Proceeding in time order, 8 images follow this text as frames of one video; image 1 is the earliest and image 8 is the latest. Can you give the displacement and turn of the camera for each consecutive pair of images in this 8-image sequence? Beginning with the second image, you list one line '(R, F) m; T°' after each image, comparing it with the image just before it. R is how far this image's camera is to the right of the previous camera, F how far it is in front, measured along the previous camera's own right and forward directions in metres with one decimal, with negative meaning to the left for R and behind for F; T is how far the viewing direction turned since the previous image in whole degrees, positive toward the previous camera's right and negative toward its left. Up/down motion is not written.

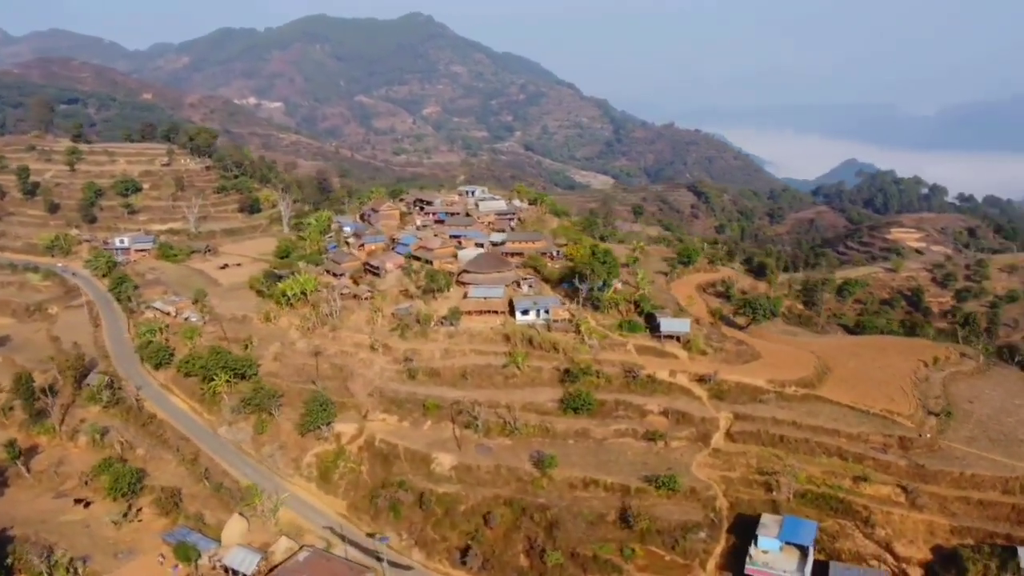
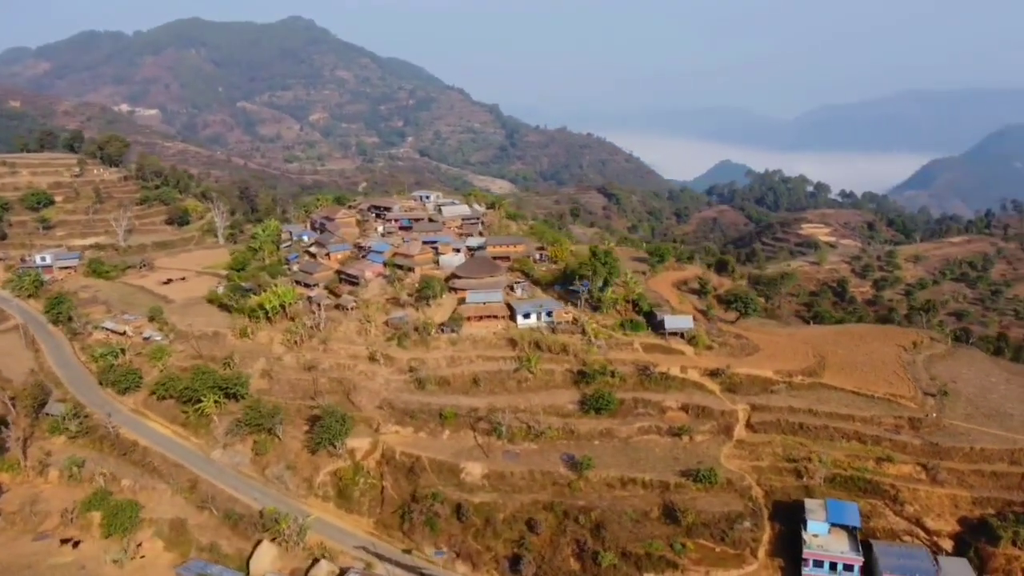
(-4.8, +0.6) m; +8°
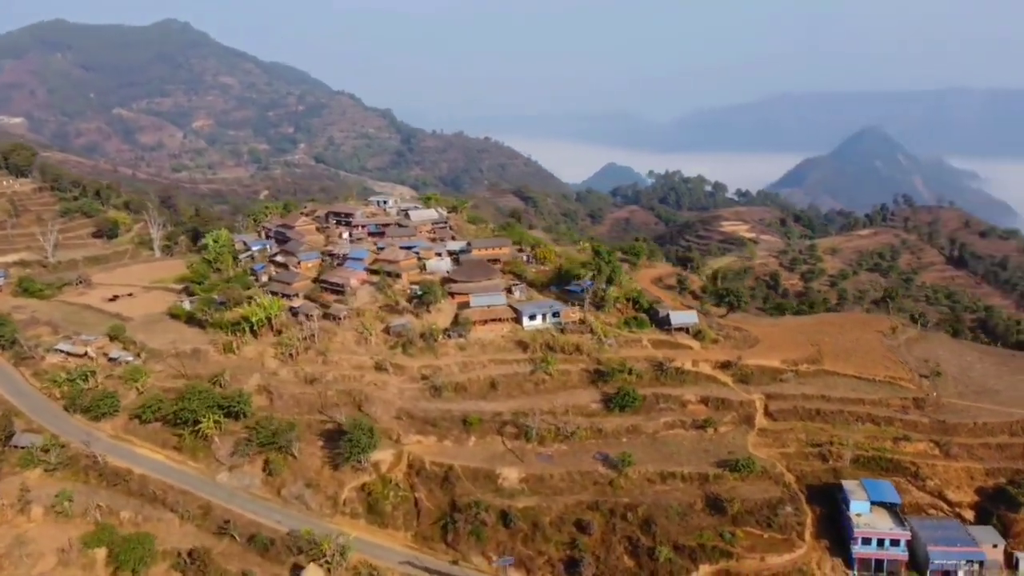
(-4.8, +0.6) m; +8°
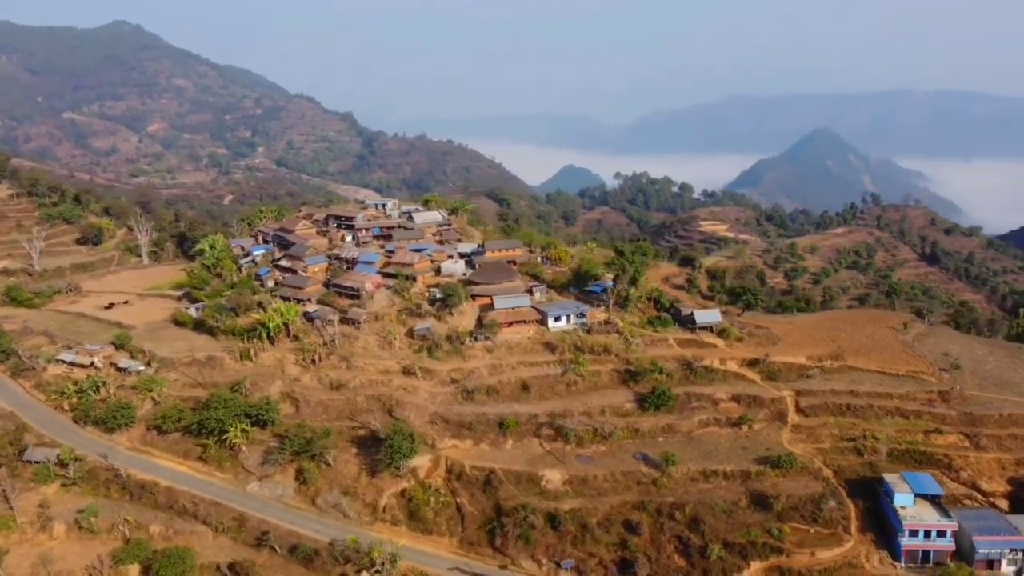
(-2.8, +0.3) m; +3°
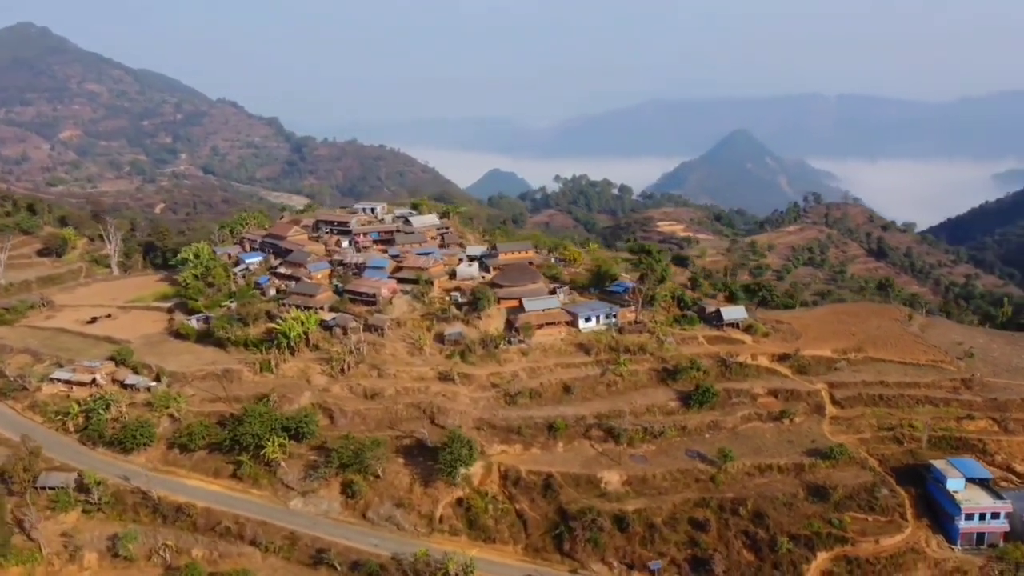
(-4.4, +0.6) m; +5°
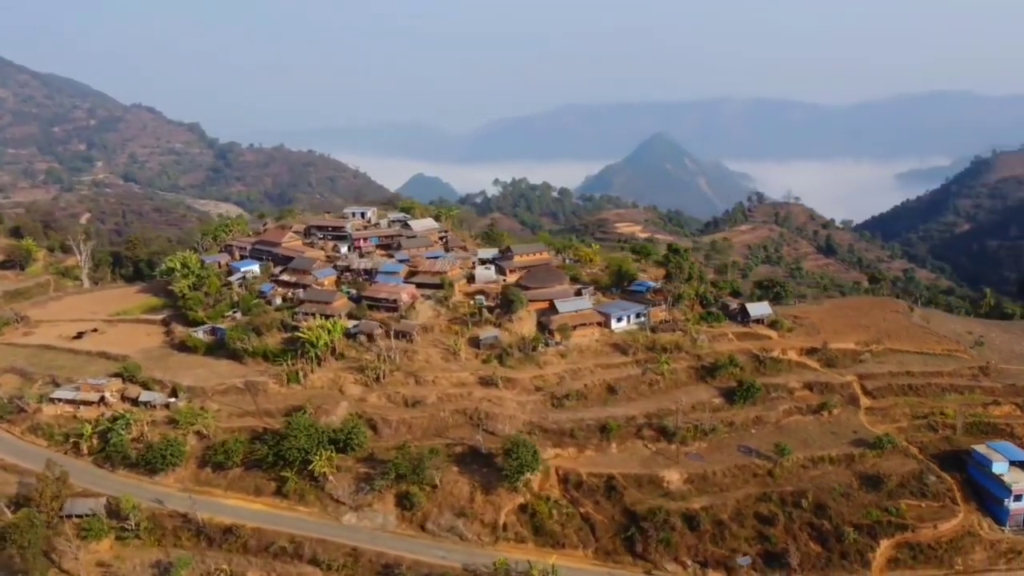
(-4.5, +0.7) m; +5°
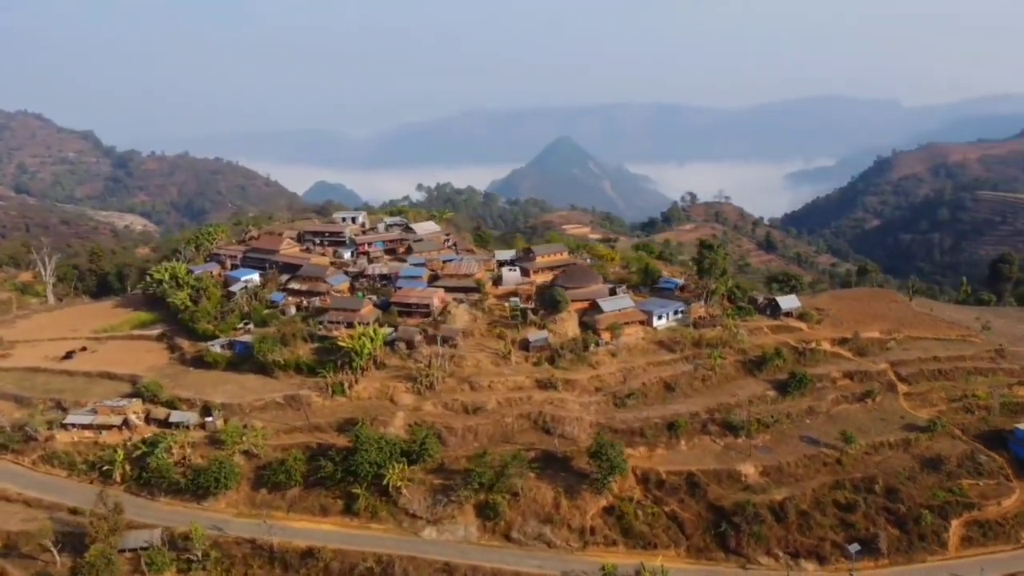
(-5.6, +1.0) m; +7°
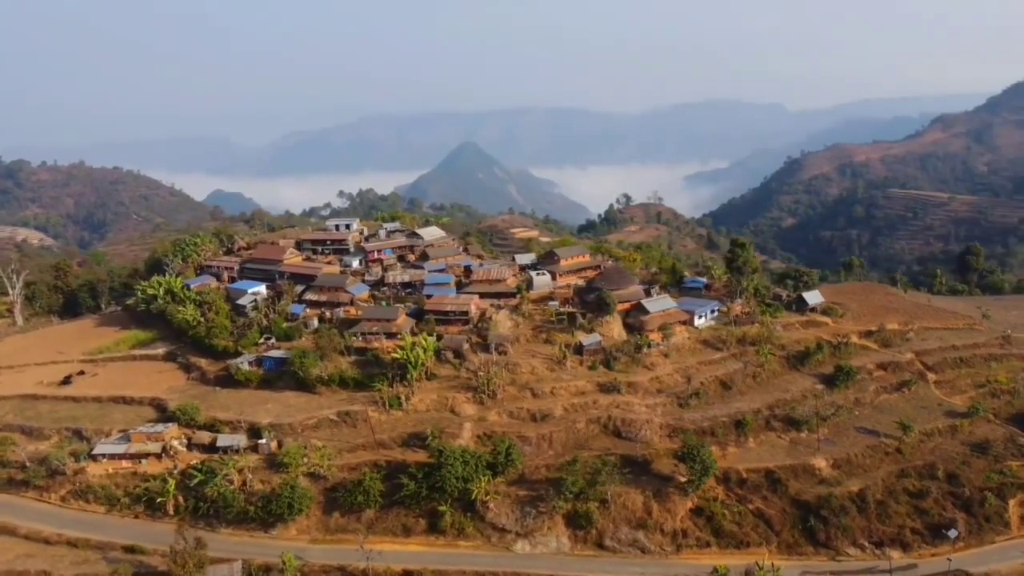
(-5.7, +1.0) m; +7°
